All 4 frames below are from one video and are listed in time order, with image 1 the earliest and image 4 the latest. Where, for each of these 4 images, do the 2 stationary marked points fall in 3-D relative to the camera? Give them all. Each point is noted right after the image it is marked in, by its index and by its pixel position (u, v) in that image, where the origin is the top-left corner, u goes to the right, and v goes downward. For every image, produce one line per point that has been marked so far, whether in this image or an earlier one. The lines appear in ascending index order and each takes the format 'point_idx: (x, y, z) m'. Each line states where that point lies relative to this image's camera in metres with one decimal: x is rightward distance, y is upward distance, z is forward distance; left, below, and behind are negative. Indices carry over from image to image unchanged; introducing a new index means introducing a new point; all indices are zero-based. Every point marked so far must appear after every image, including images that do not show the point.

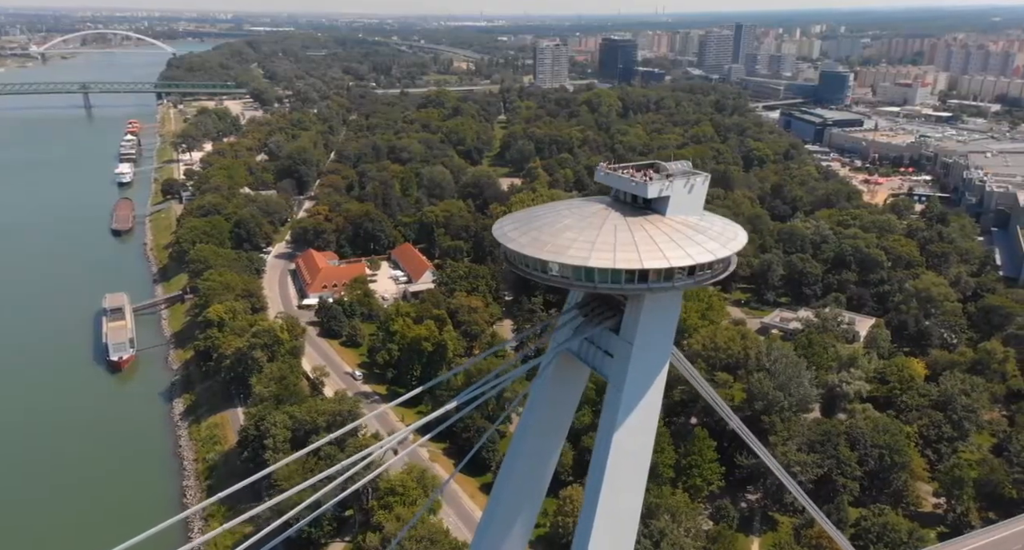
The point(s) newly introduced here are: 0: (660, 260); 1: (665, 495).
0: (+1.4, +0.2, +7.7) m
1: (+3.5, -5.0, +16.4) m
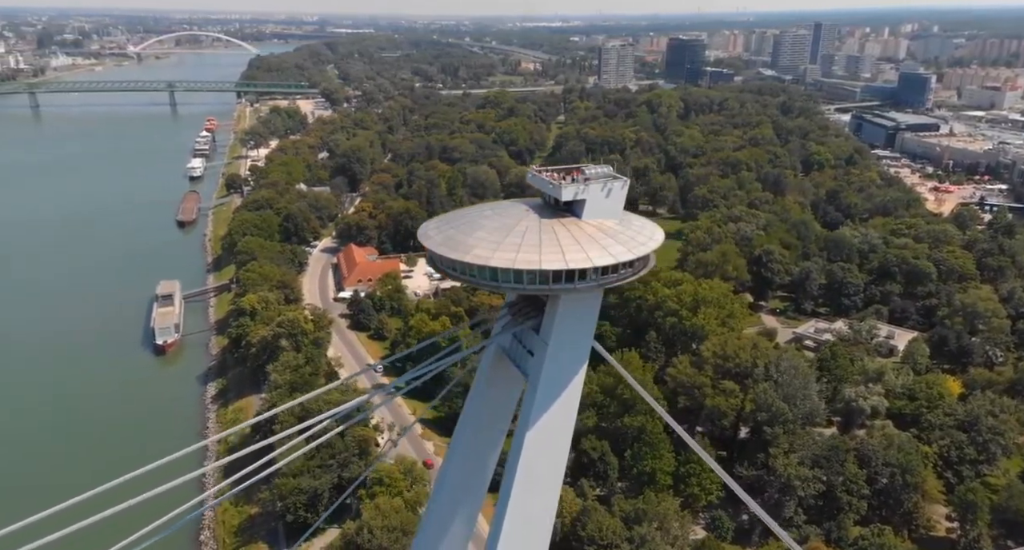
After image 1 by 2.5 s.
0: (+0.5, +0.2, +7.8) m
1: (+3.2, -5.1, +16.2) m
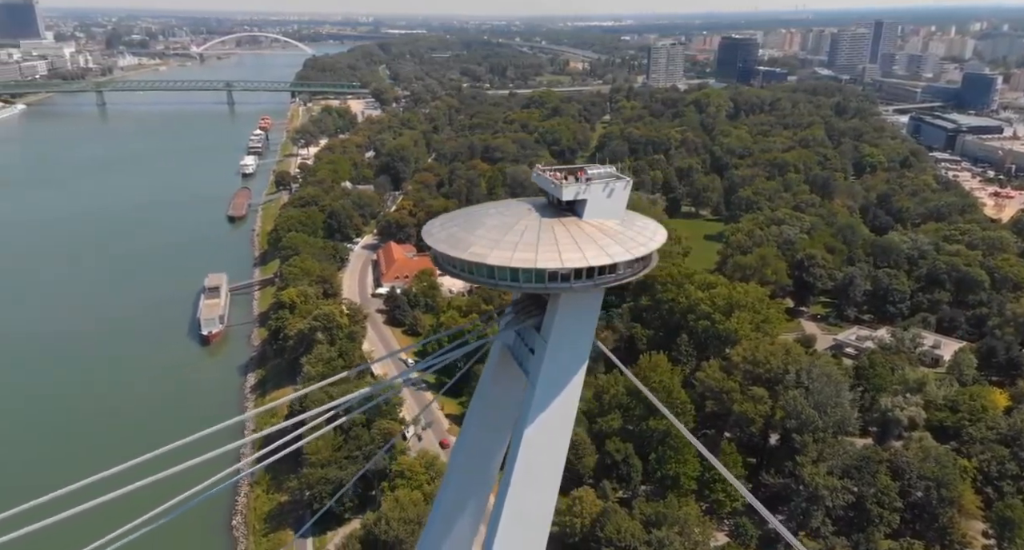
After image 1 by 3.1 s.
0: (+0.5, +0.2, +7.8) m
1: (+3.7, -5.1, +16.1) m
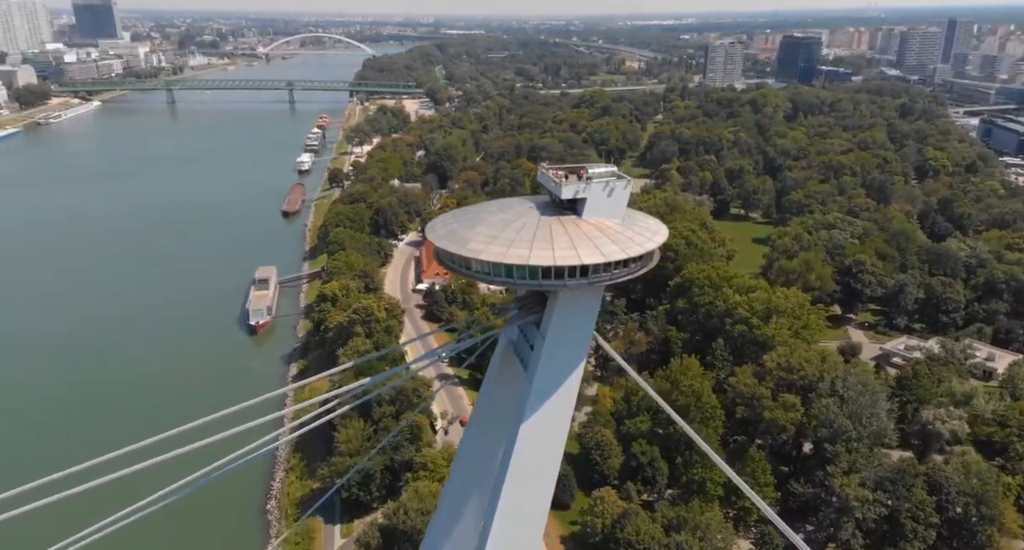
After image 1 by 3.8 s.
0: (+0.4, +0.2, +7.9) m
1: (+4.1, -5.2, +15.9) m
